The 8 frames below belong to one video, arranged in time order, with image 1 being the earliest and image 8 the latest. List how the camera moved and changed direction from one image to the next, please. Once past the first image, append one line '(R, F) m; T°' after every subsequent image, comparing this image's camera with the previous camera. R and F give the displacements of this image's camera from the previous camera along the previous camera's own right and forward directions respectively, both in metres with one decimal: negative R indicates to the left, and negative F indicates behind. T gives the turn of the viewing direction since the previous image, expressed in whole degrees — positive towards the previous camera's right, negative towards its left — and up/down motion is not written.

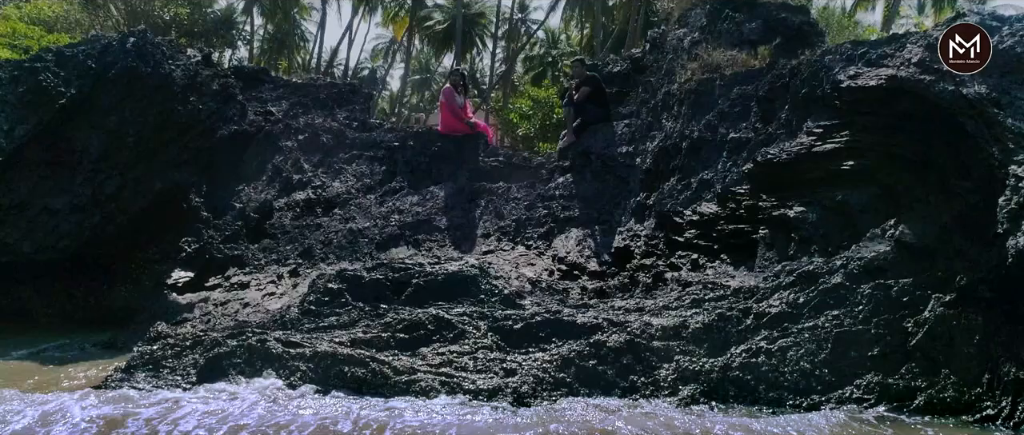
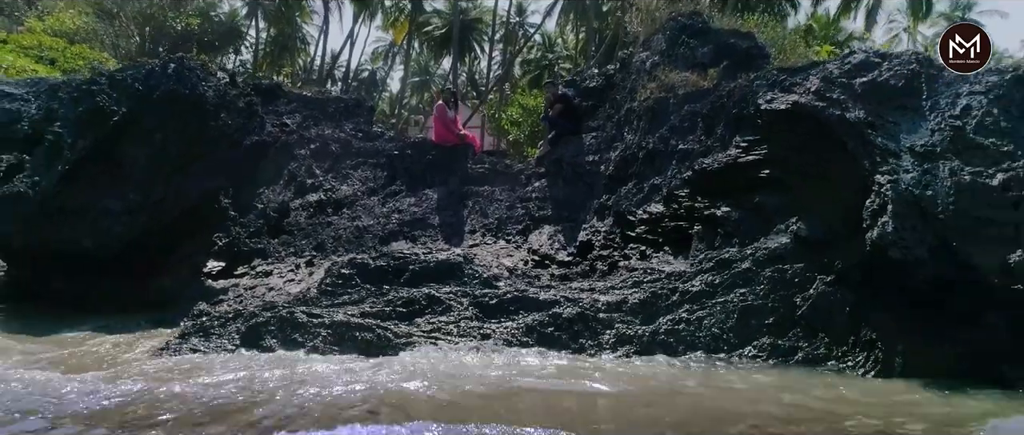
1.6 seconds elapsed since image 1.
(+0.2, -1.3) m; 0°
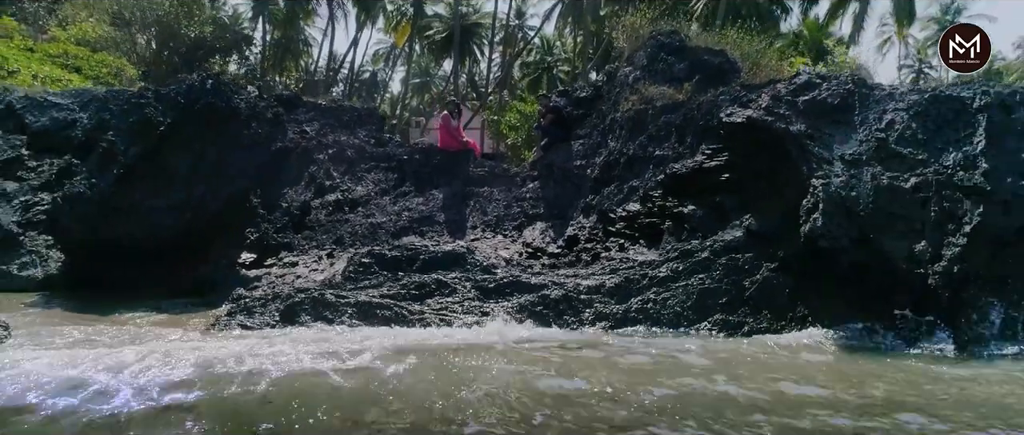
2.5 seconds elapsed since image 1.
(0.0, -1.2) m; 0°
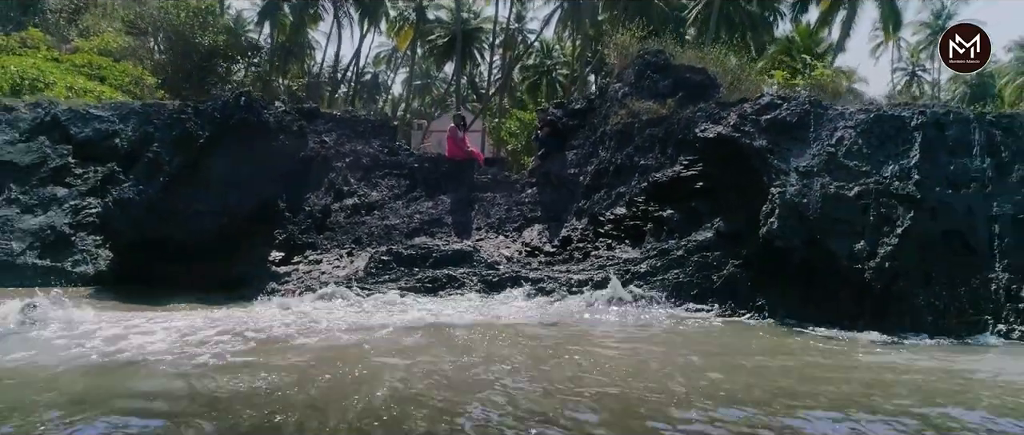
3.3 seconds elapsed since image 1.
(0.0, -1.1) m; 0°
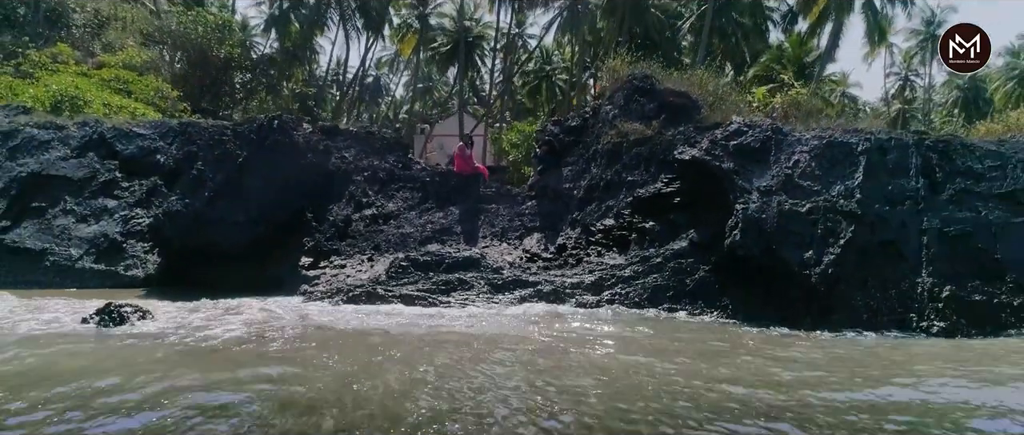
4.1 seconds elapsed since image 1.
(0.0, -1.4) m; 0°
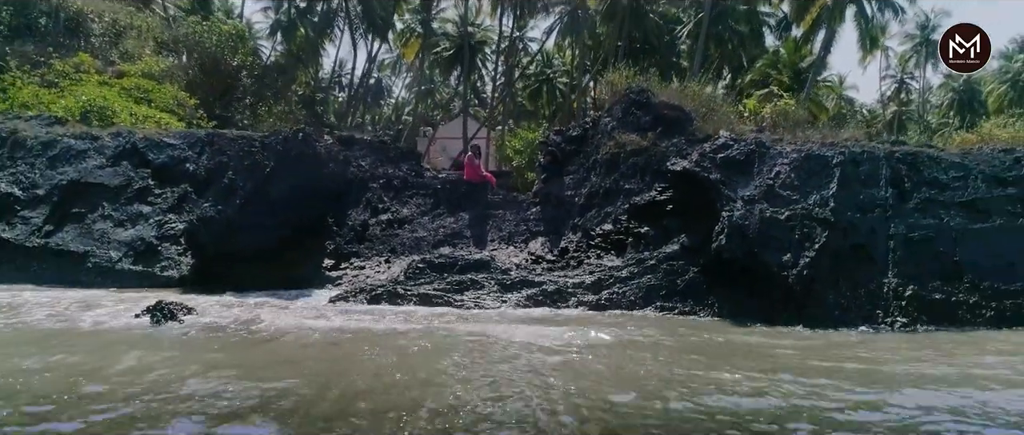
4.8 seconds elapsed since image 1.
(-0.1, -1.0) m; 0°
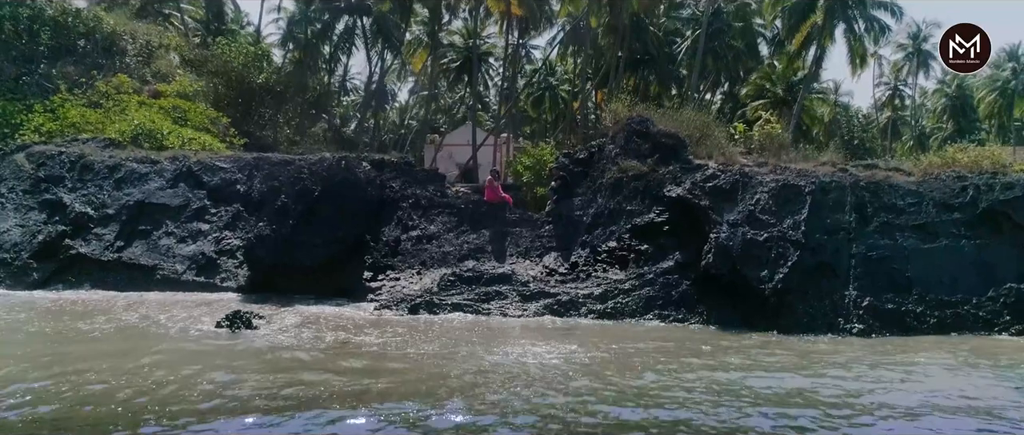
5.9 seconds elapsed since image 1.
(-0.3, -1.8) m; 0°
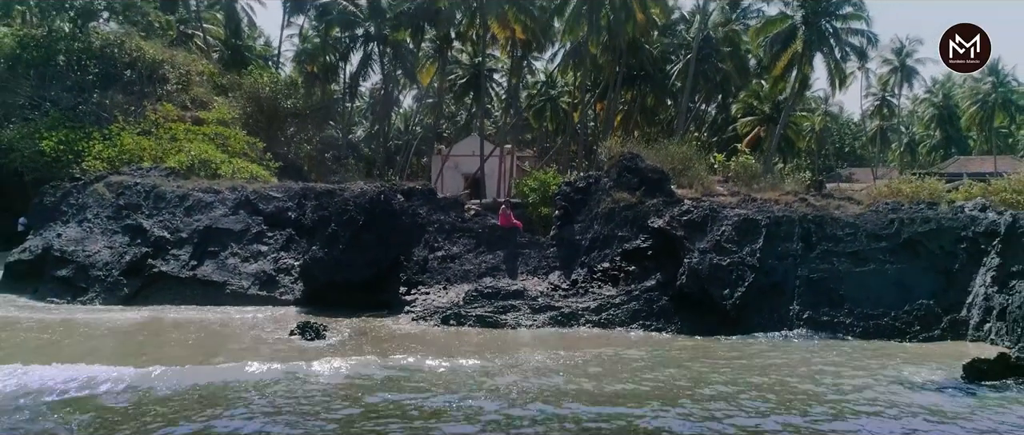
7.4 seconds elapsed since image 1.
(-0.3, -3.0) m; 0°
